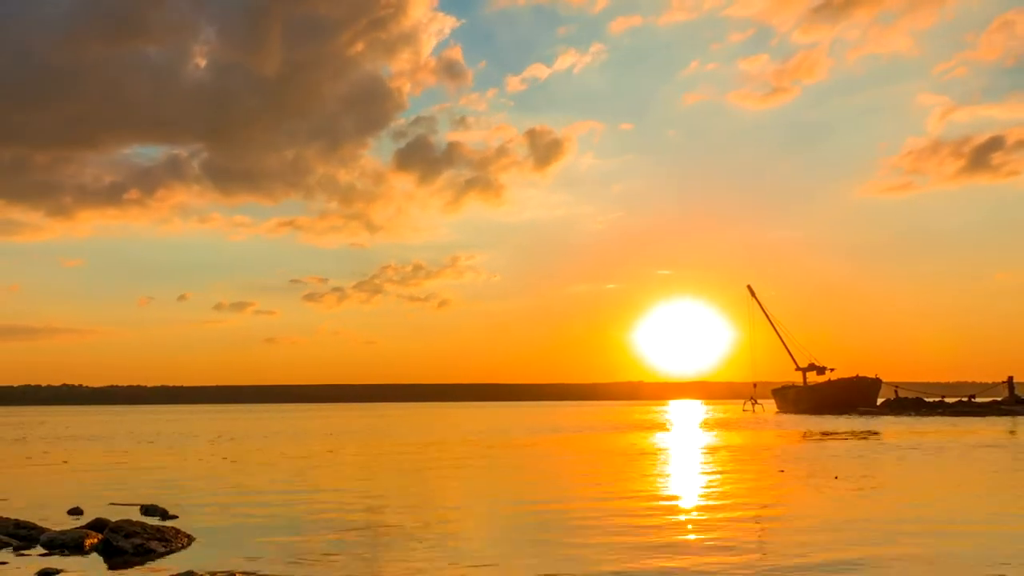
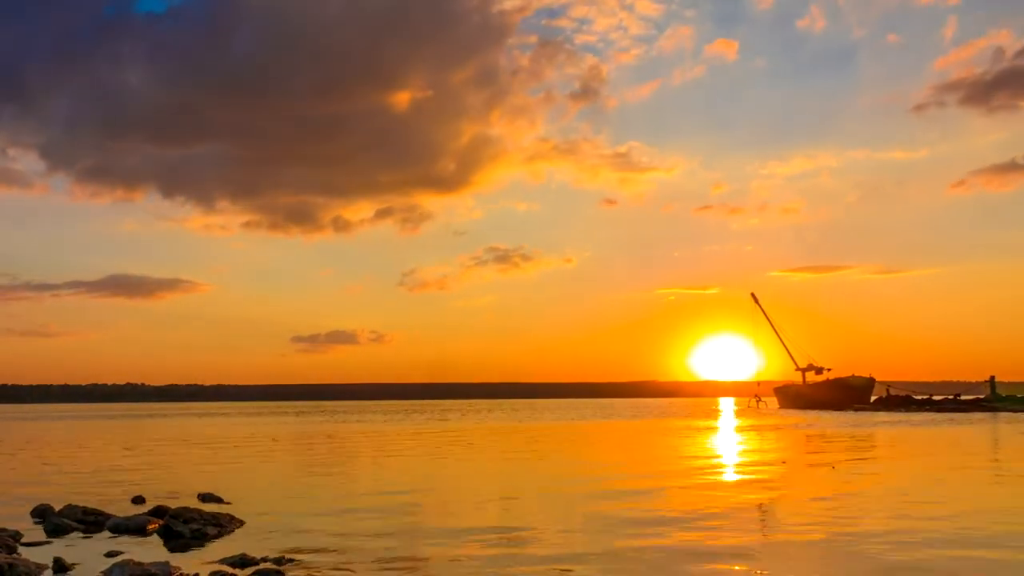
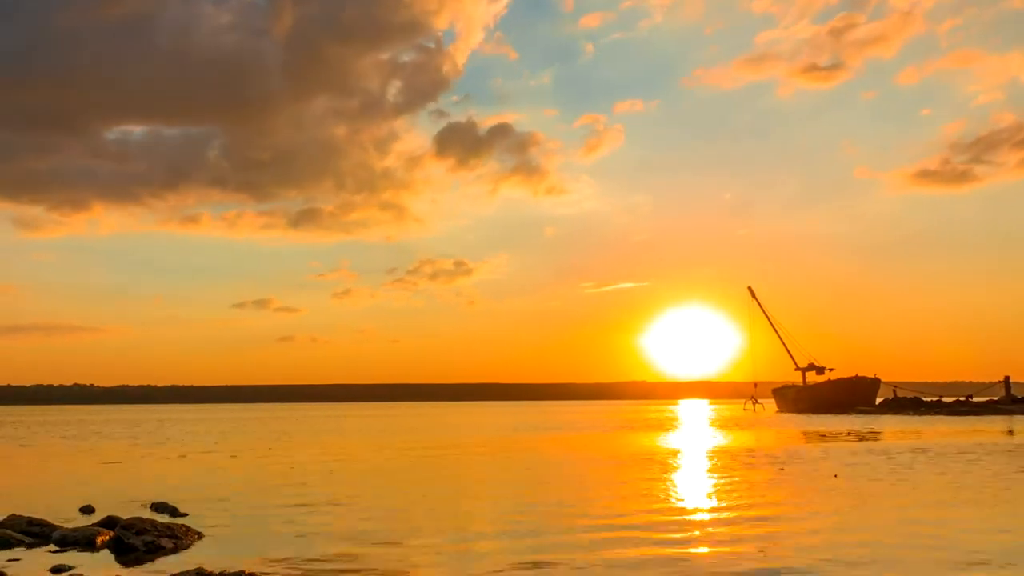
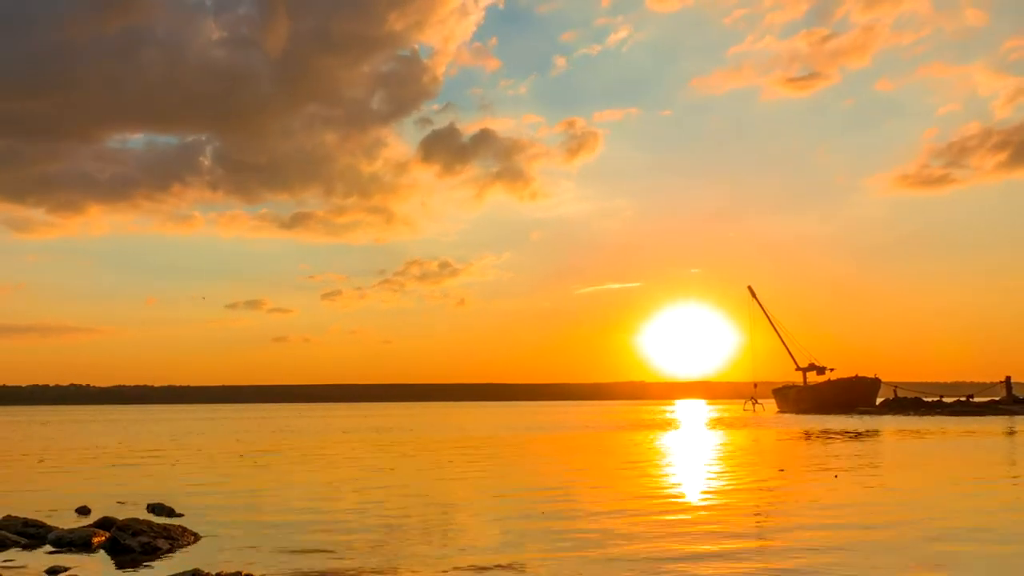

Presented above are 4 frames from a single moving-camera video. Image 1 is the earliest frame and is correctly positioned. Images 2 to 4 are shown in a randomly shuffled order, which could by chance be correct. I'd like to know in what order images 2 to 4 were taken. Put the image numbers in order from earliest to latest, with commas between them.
4, 3, 2
